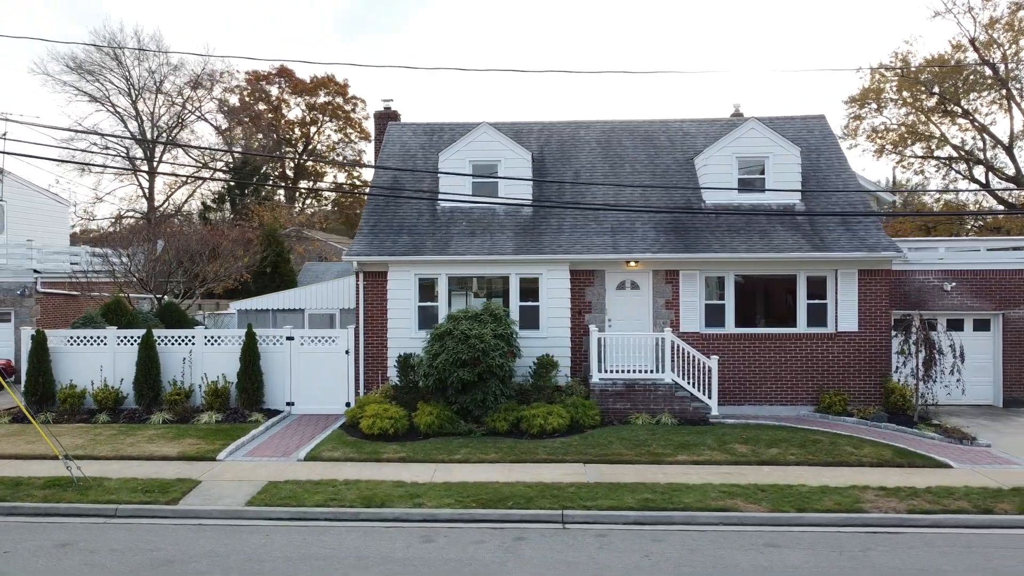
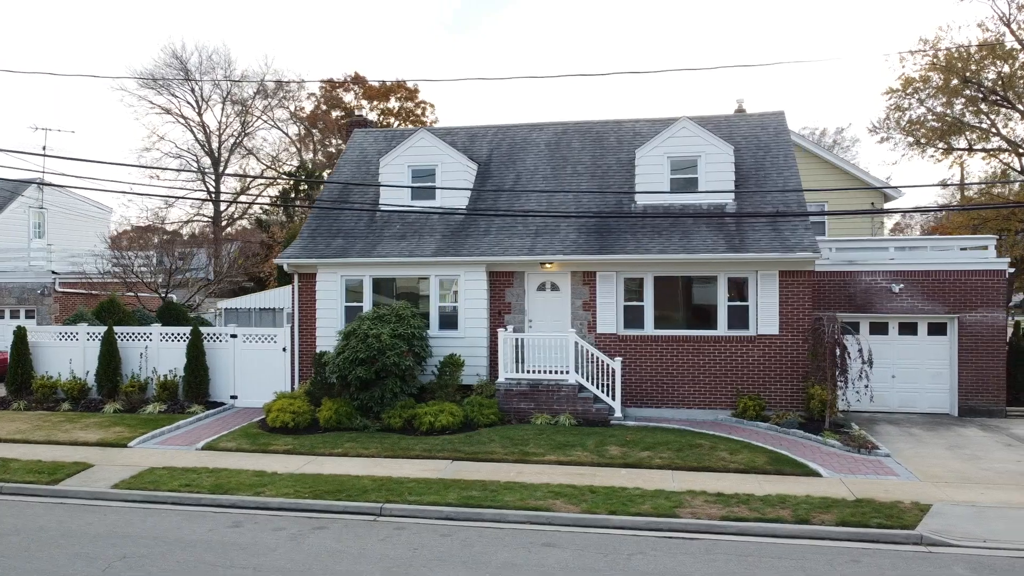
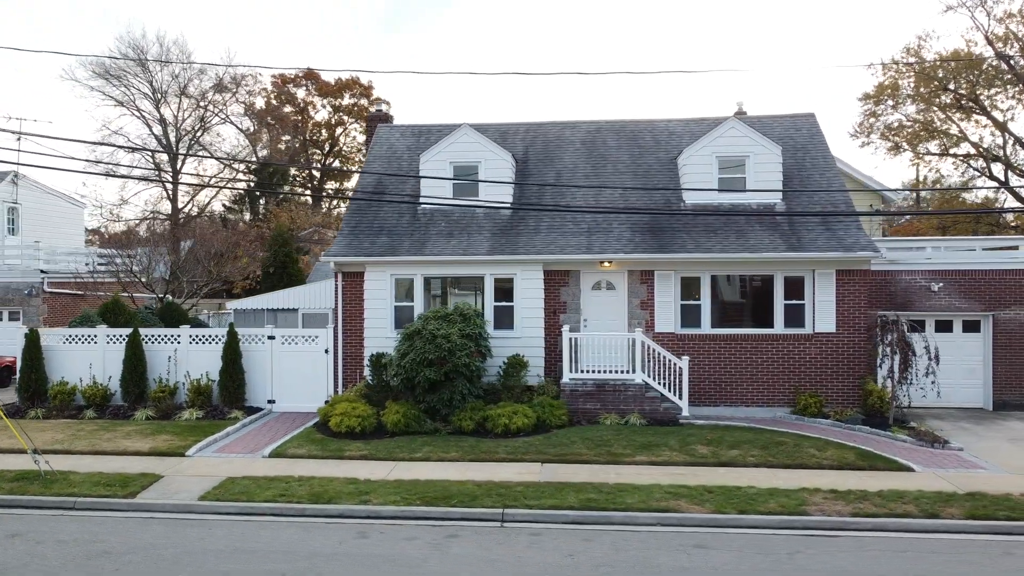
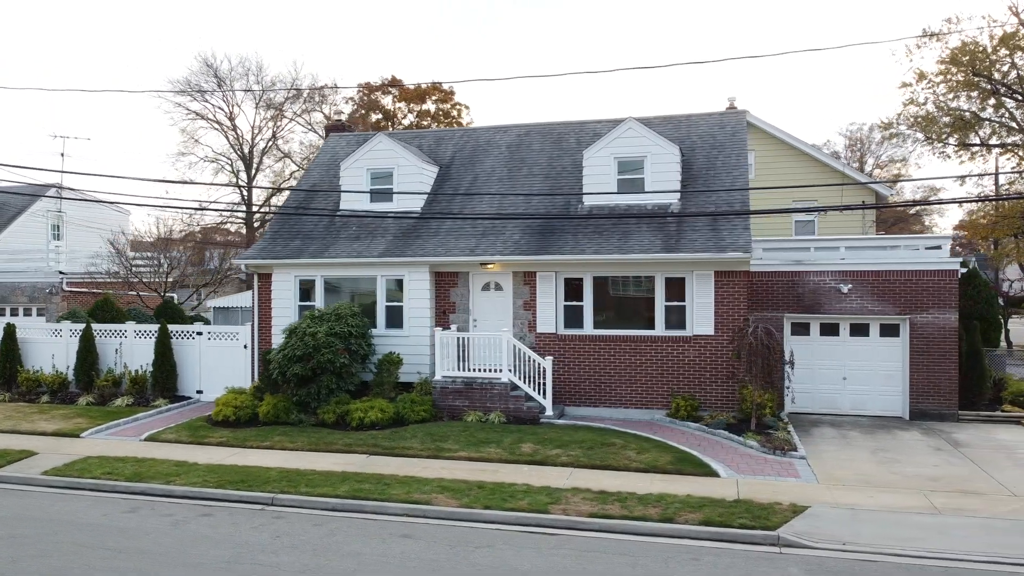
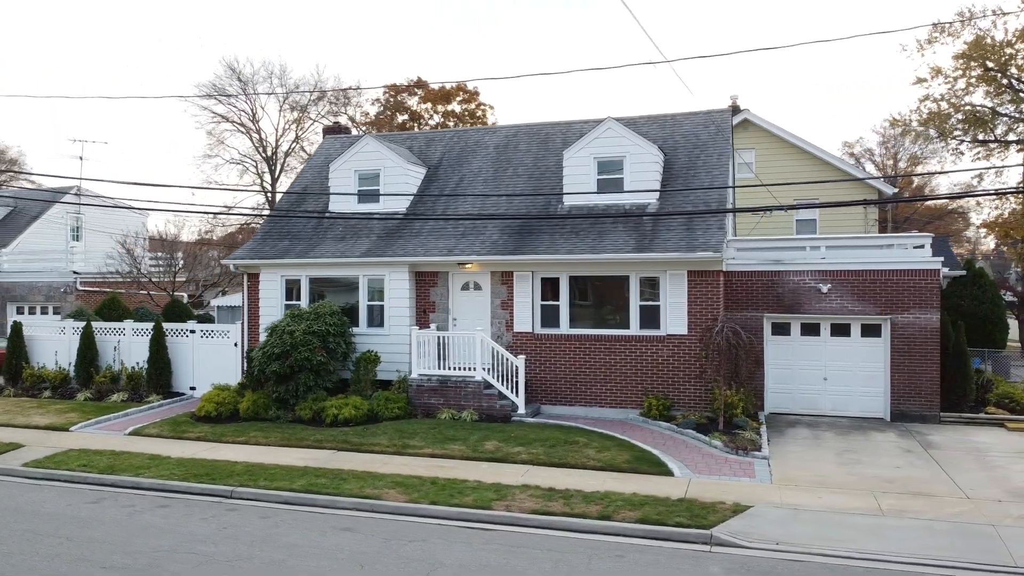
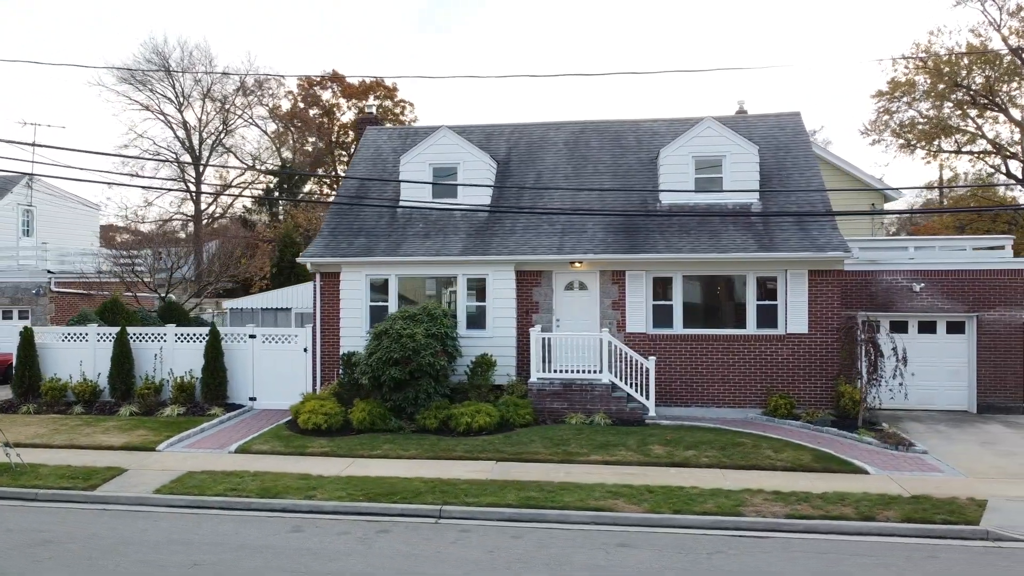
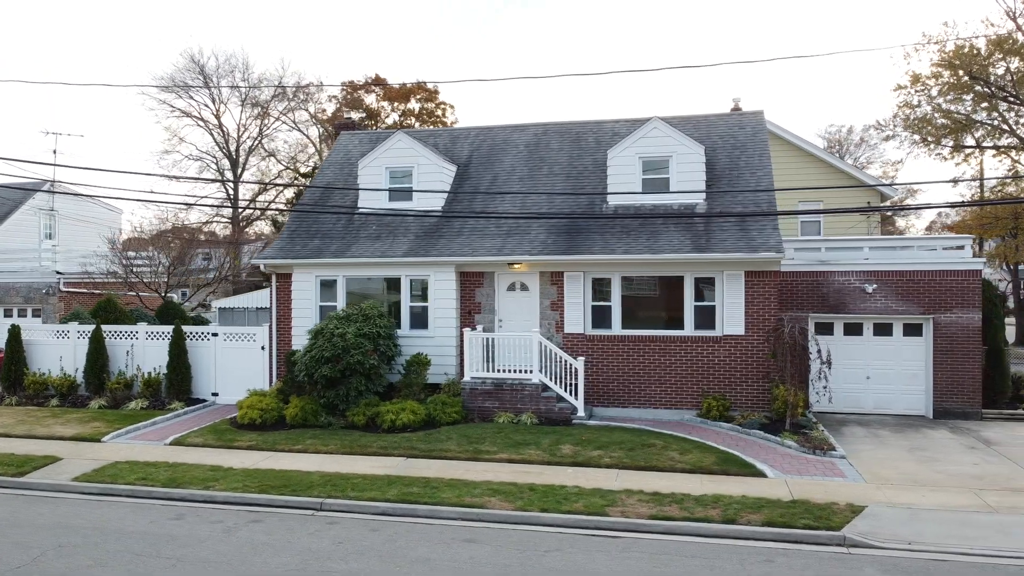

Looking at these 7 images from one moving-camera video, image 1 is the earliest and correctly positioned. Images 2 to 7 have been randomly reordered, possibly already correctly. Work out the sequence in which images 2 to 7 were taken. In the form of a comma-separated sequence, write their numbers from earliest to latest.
3, 6, 2, 7, 4, 5
